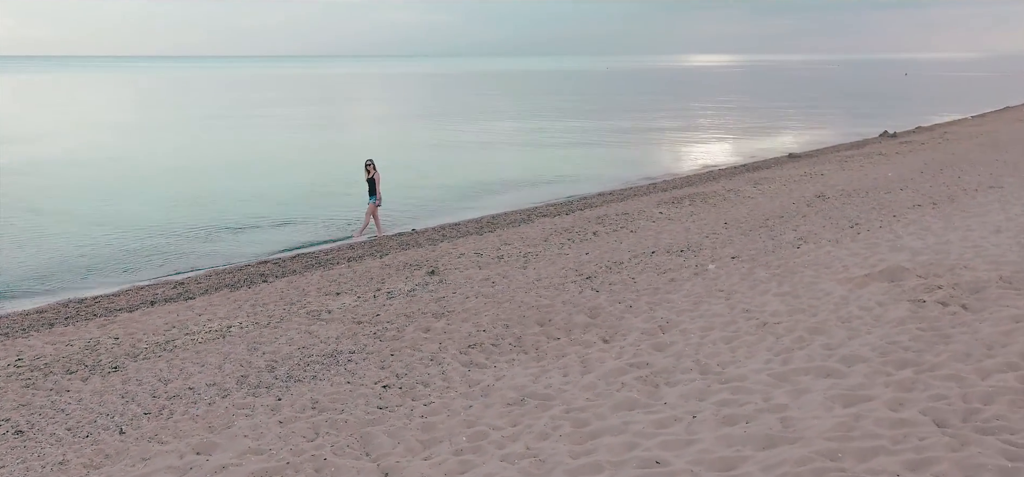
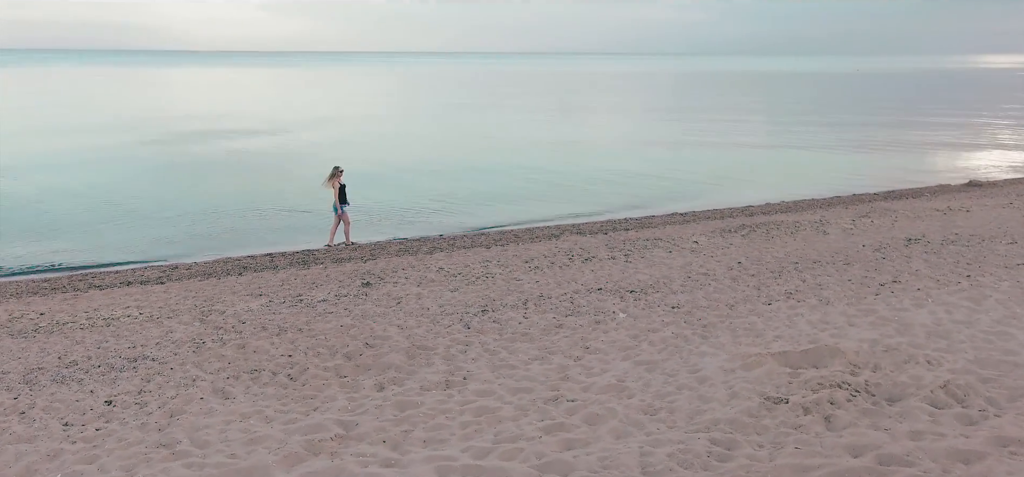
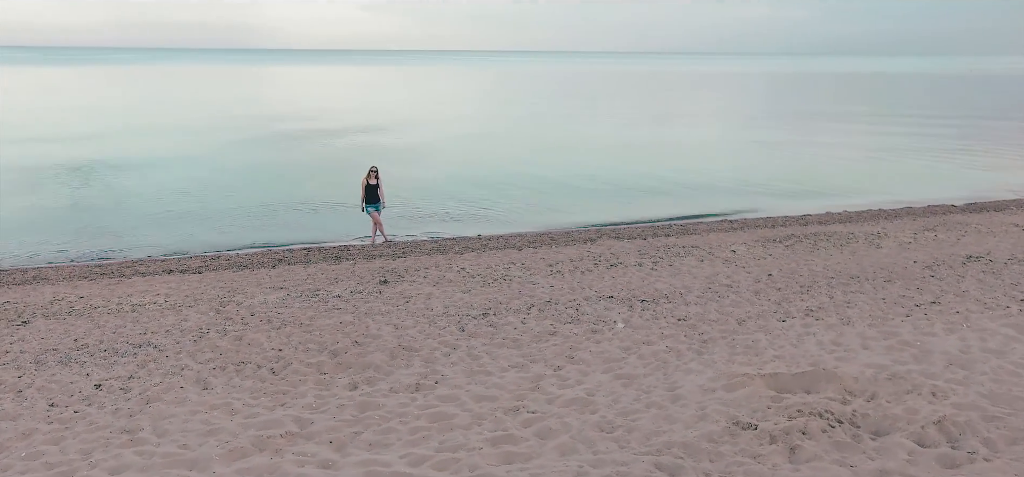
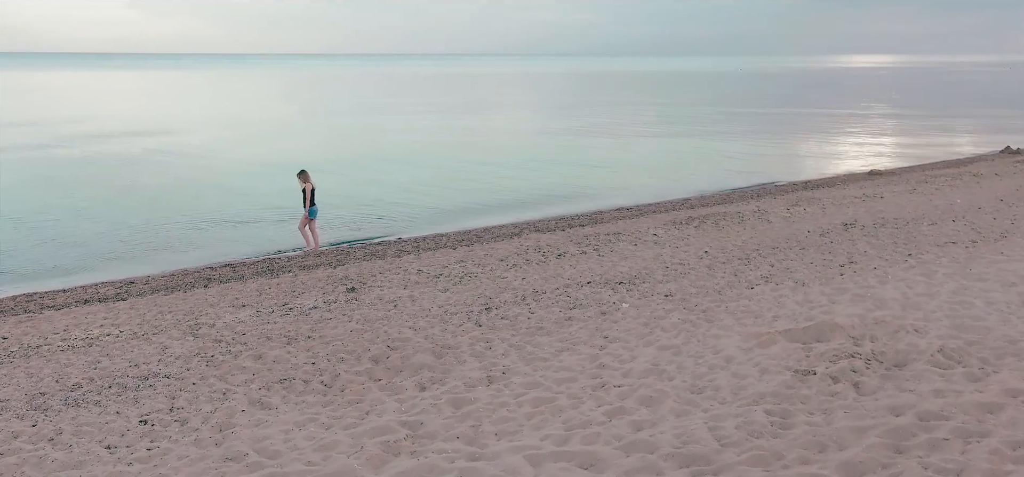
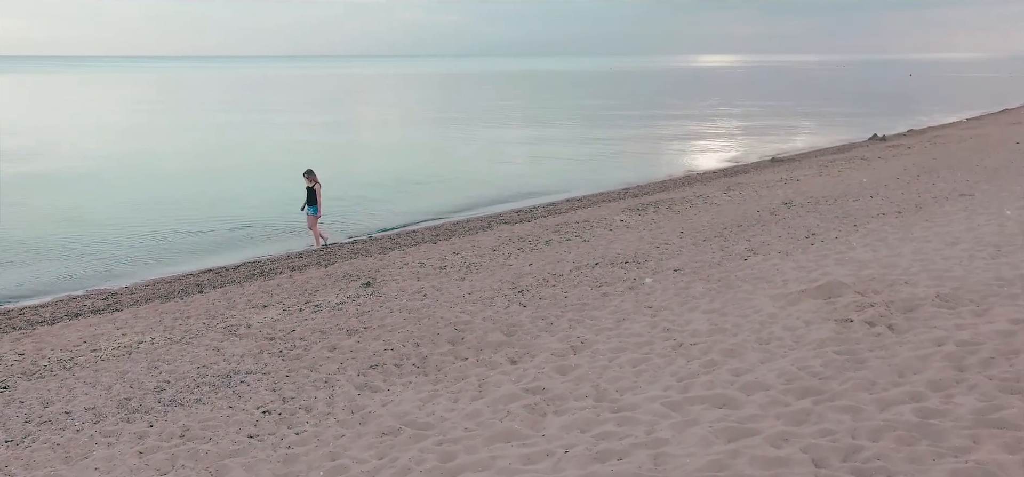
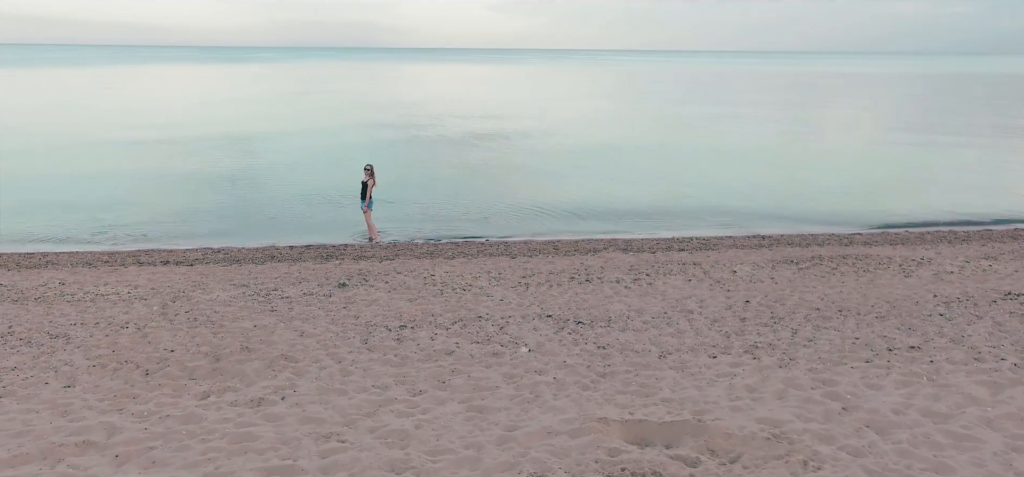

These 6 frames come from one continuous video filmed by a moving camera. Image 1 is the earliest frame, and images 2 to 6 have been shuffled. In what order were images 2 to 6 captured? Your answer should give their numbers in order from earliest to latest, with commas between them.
5, 4, 2, 3, 6
